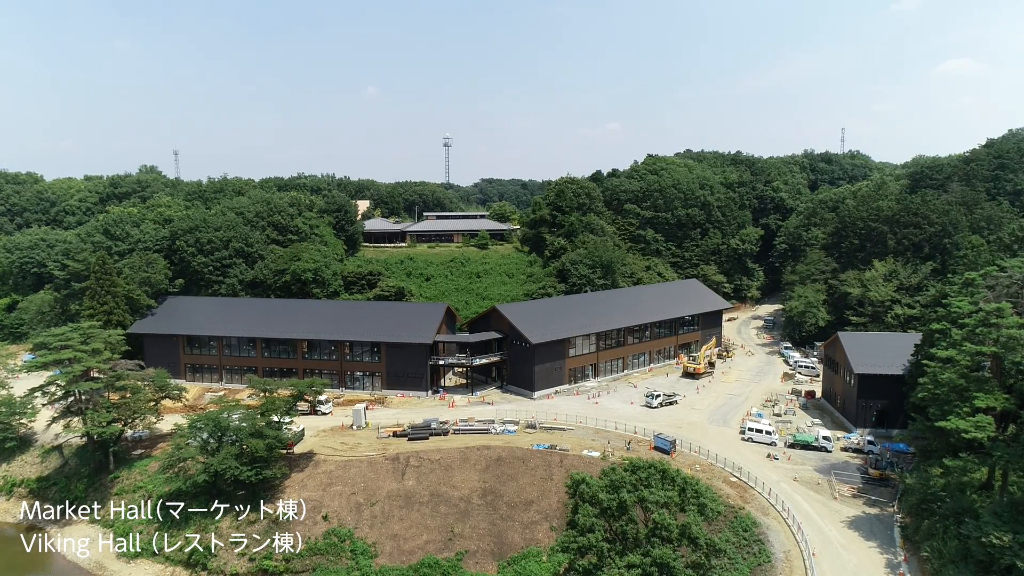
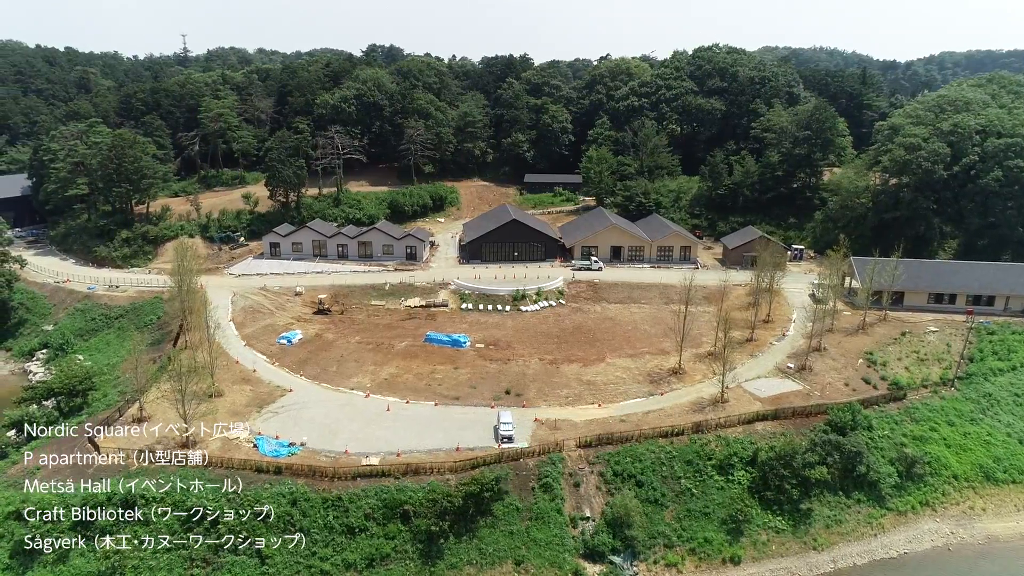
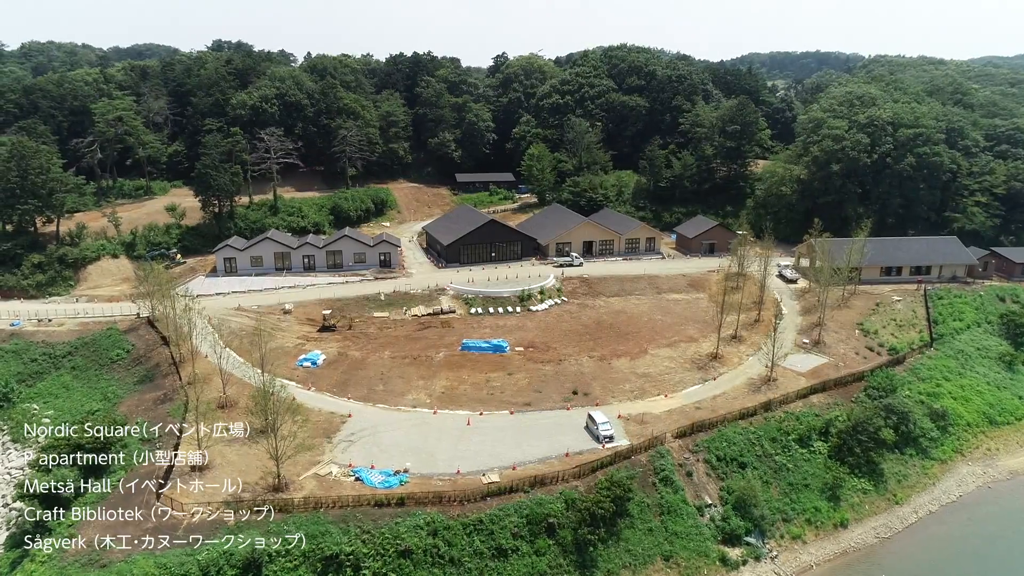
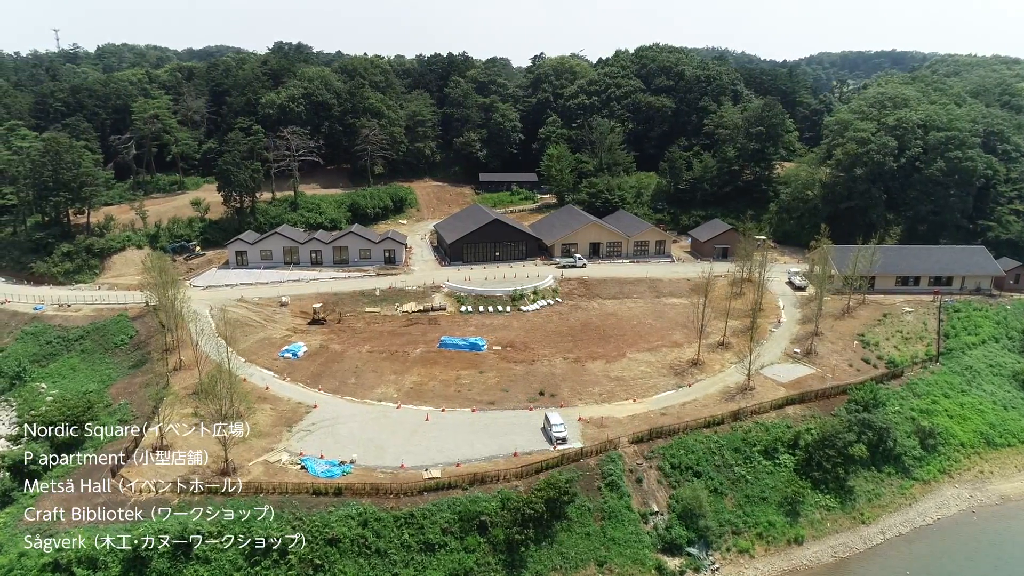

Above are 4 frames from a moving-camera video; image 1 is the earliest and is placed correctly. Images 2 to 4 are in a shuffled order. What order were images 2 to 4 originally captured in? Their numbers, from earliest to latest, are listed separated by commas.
3, 4, 2
